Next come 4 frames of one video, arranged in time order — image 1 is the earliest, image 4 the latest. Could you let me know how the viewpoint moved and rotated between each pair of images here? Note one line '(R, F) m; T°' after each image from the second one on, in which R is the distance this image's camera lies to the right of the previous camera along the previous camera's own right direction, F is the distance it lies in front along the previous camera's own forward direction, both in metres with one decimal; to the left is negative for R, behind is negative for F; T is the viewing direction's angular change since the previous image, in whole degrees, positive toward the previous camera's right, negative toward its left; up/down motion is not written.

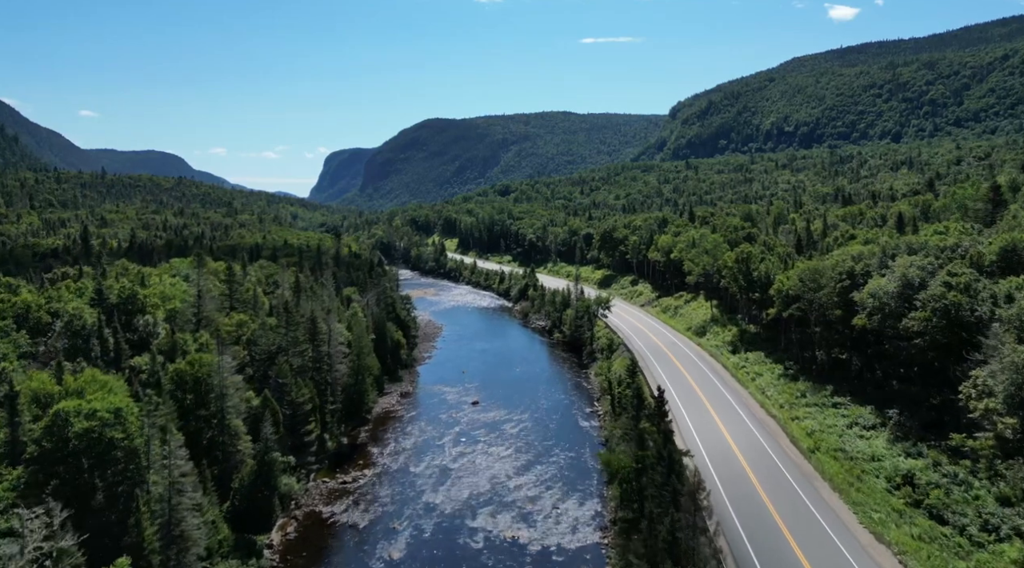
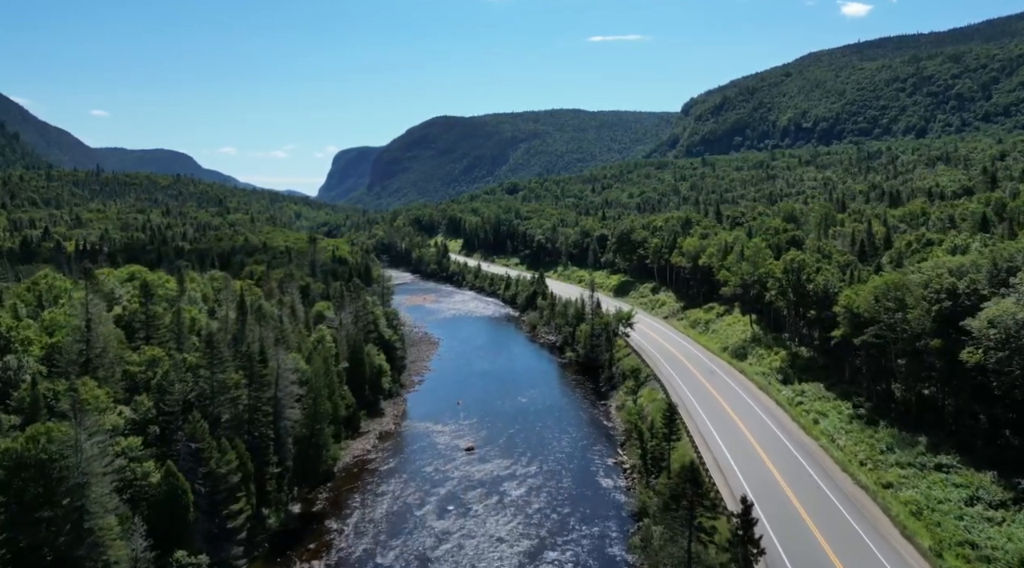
(+0.5, +18.6) m; -1°
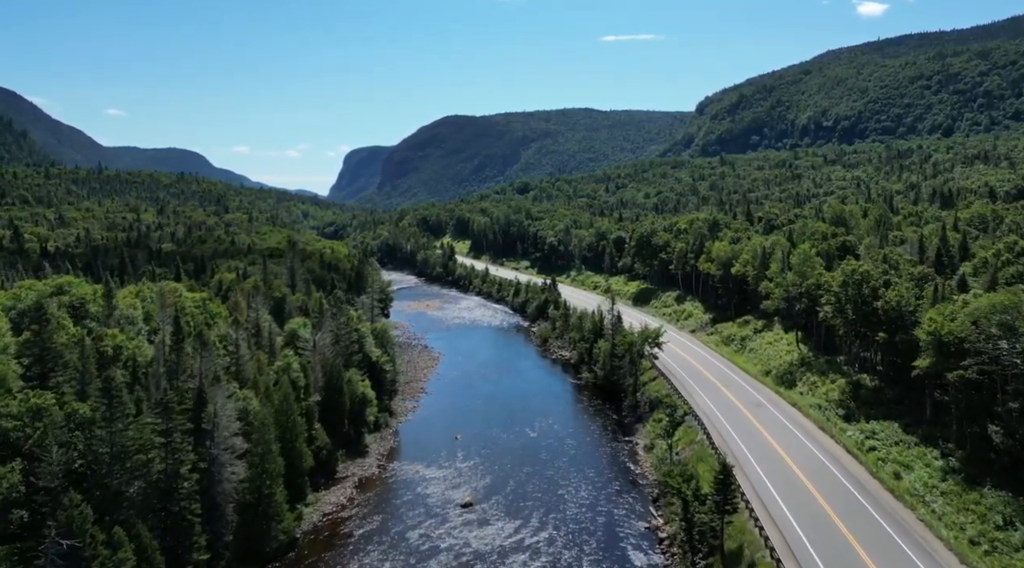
(+0.2, +14.6) m; -1°
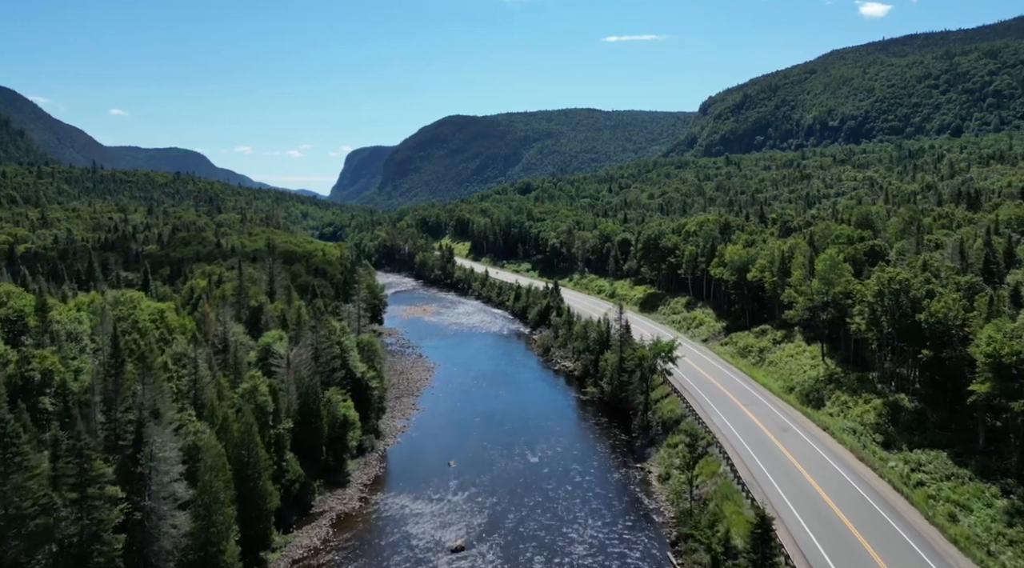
(+0.2, +8.0) m; 0°
